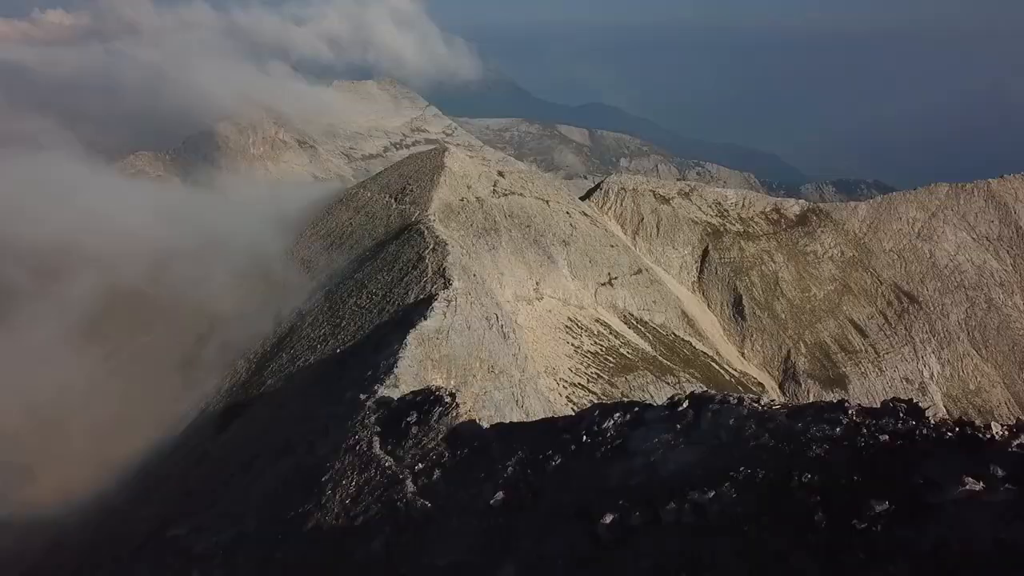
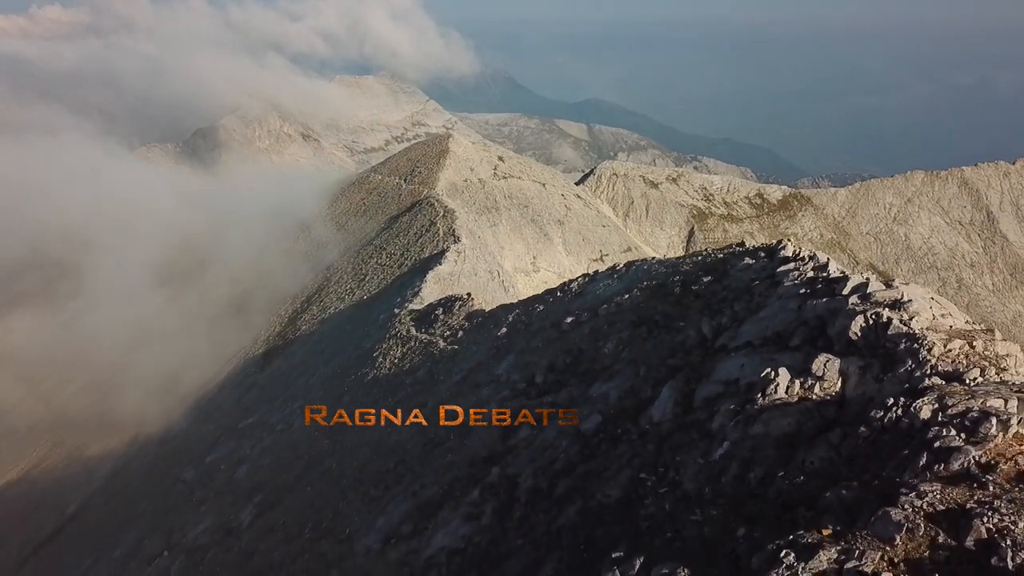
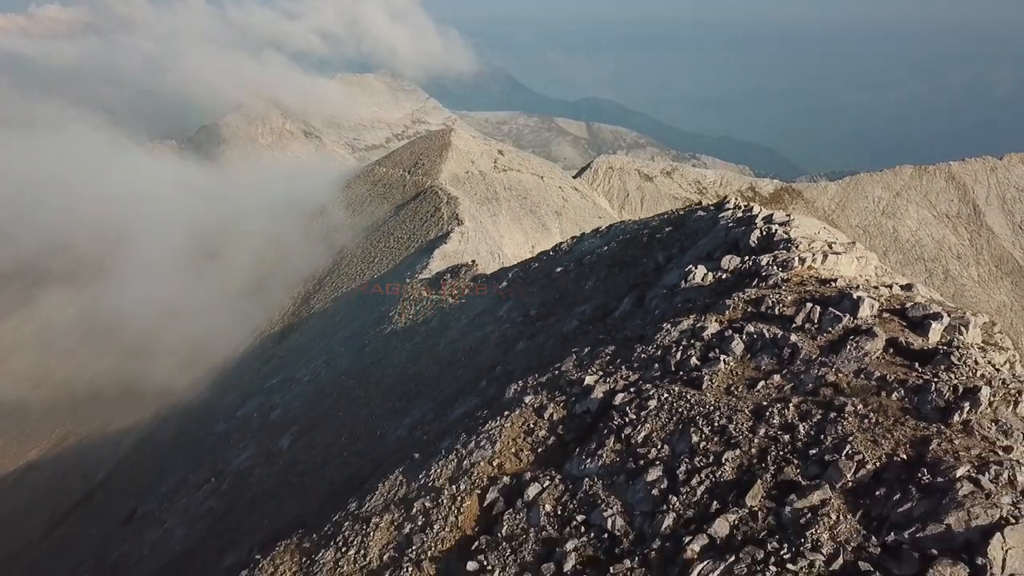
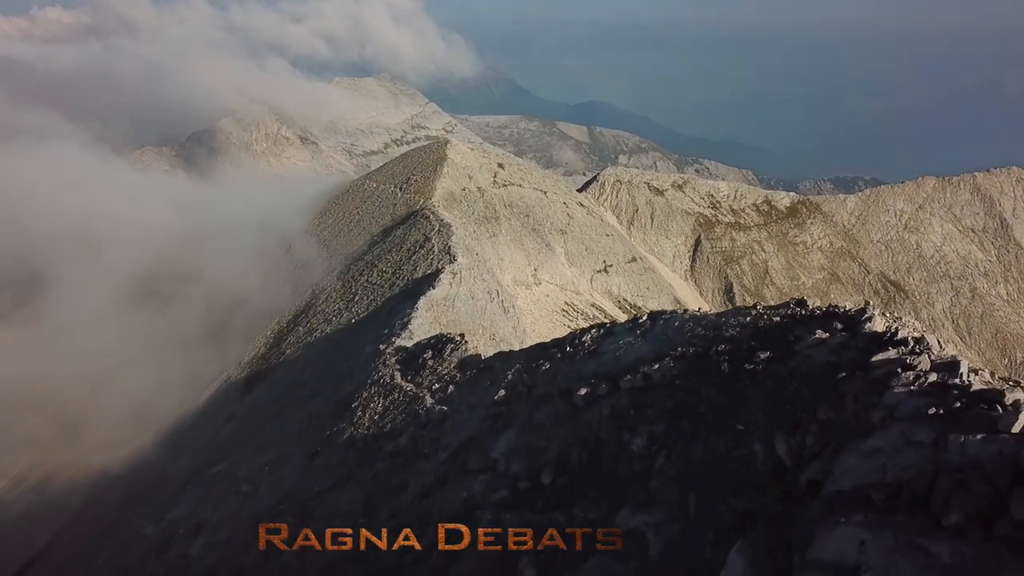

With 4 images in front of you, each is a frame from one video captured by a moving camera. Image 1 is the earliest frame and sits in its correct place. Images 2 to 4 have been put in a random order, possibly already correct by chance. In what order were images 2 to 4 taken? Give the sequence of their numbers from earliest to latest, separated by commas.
4, 2, 3
